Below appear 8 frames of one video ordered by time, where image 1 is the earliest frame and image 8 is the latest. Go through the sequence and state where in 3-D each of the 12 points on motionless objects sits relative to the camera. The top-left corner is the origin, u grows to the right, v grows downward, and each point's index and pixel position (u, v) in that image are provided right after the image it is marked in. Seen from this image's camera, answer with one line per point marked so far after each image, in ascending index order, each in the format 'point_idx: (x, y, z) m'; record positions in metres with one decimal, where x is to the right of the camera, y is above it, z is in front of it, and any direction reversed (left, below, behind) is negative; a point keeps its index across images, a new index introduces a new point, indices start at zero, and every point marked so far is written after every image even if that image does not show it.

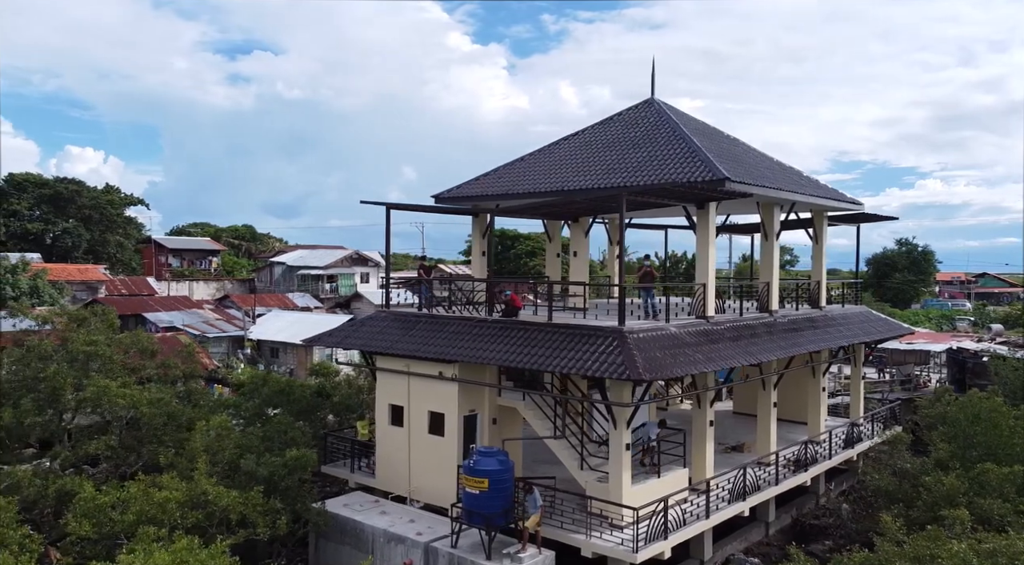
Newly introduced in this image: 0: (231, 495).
0: (-4.4, -3.5, +14.2) m
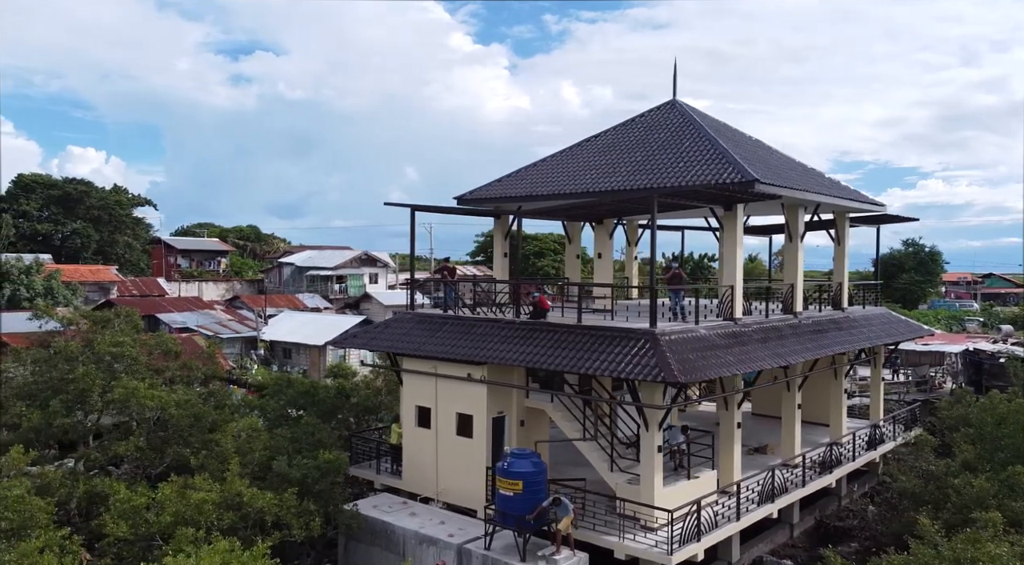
0: (-3.8, -3.5, +14.2) m
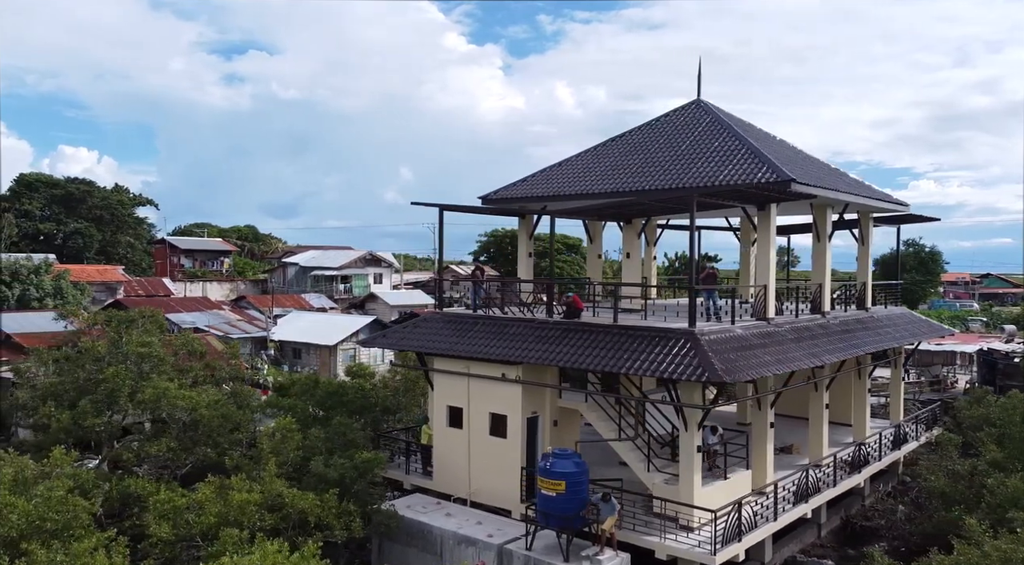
0: (-3.2, -3.5, +14.1) m
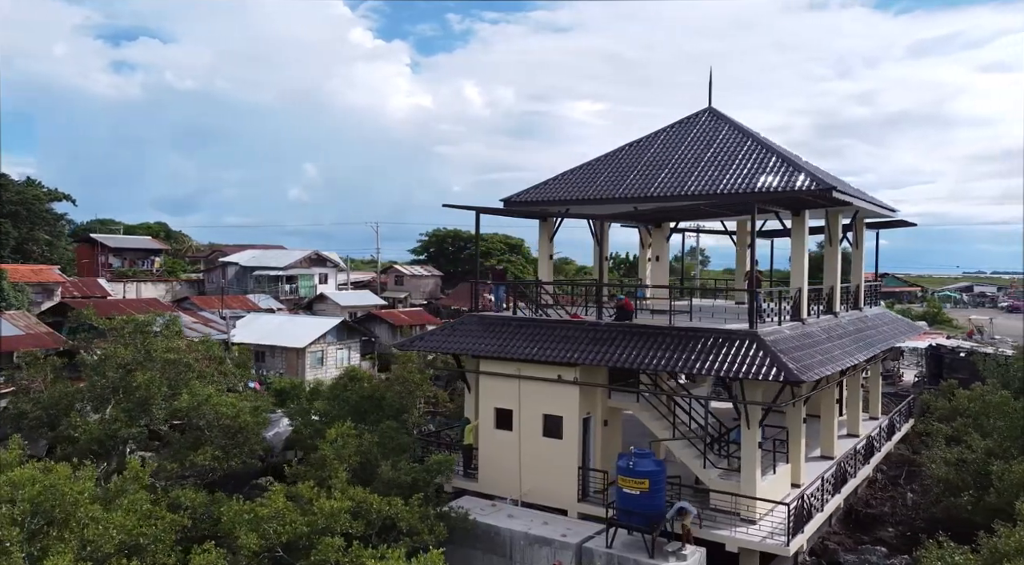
0: (-1.8, -3.6, +14.0) m
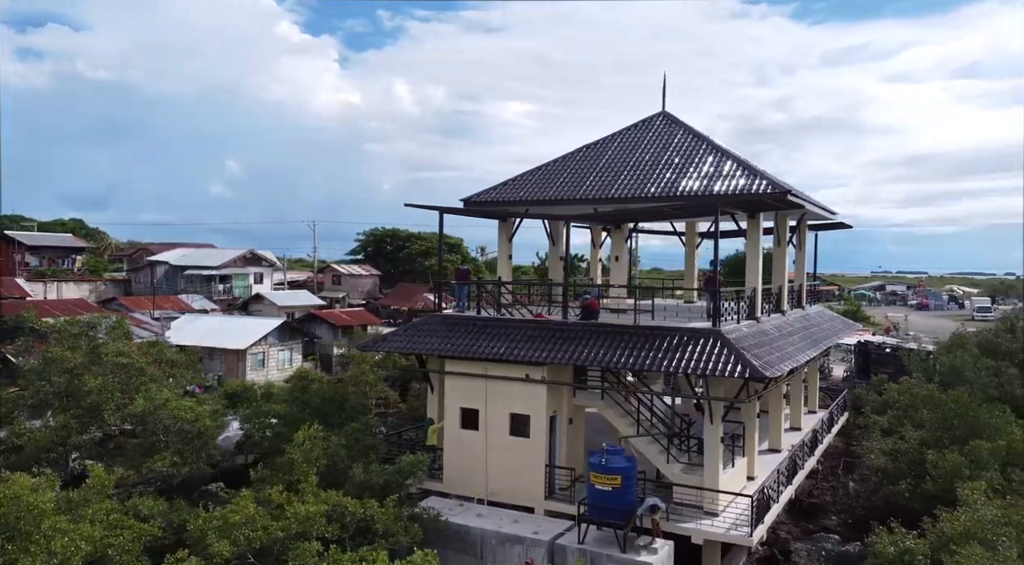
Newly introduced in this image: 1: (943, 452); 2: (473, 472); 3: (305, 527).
0: (-2.2, -3.6, +13.9) m
1: (+10.0, -3.9, +19.9) m
2: (-0.8, -3.8, +17.0) m
3: (-3.2, -3.8, +13.4) m
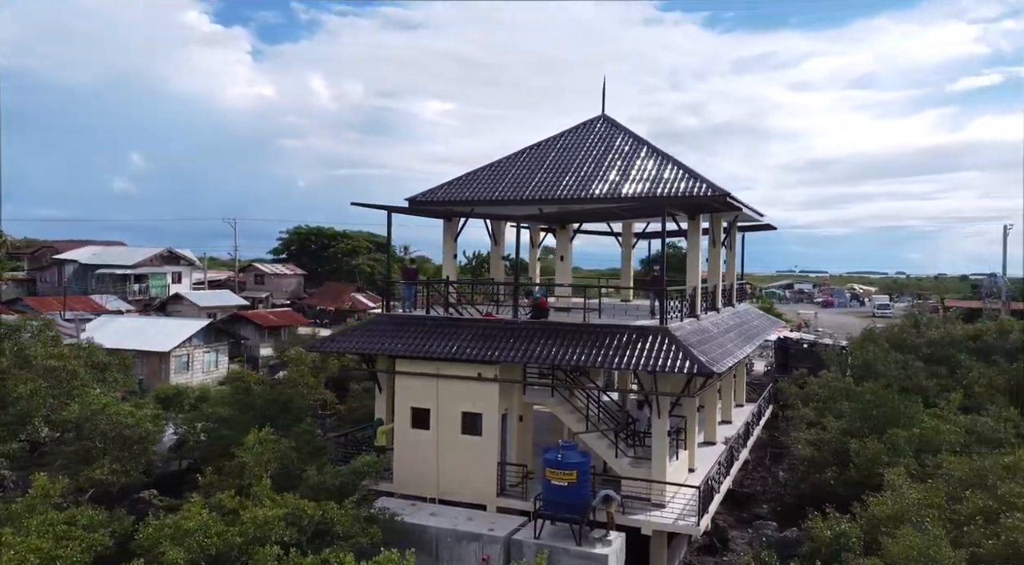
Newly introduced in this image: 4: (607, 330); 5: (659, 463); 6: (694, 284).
0: (-2.9, -3.6, +13.9) m
1: (+8.7, -3.9, +21.0) m
2: (-1.7, -3.7, +17.1) m
3: (-3.8, -3.8, +13.2) m
4: (+1.8, -0.9, +16.7) m
5: (+2.8, -3.4, +16.2) m
6: (+4.0, 0.0, +18.7) m
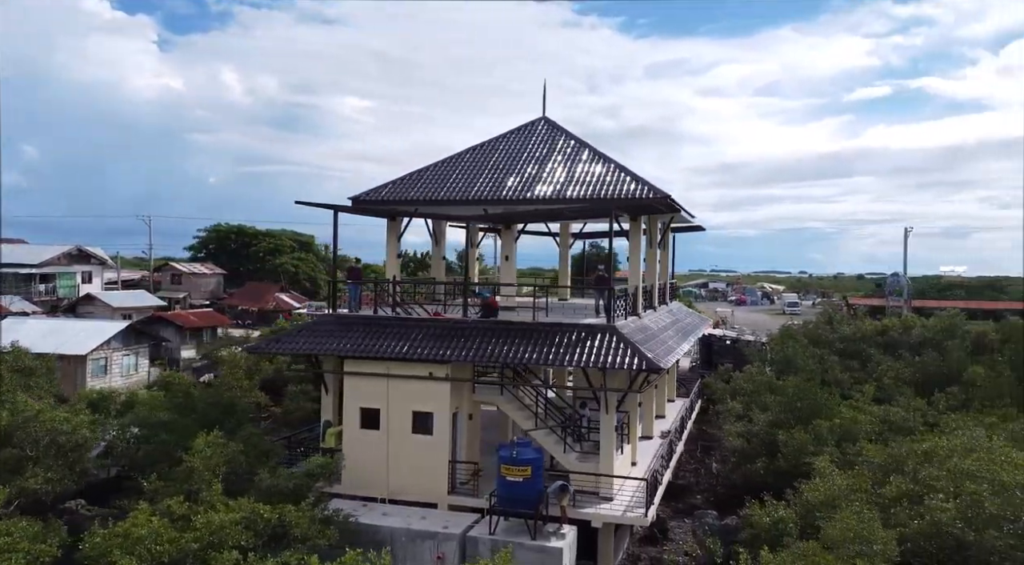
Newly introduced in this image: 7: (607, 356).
0: (-3.5, -3.6, +13.7) m
1: (+7.2, -3.8, +22.0) m
2: (-2.7, -3.7, +17.0) m
3: (-4.4, -3.8, +13.0) m
4: (+0.8, -0.9, +17.0) m
5: (+1.9, -3.4, +16.7) m
6: (+2.8, 0.0, +19.3) m
7: (+1.8, -1.4, +16.2) m
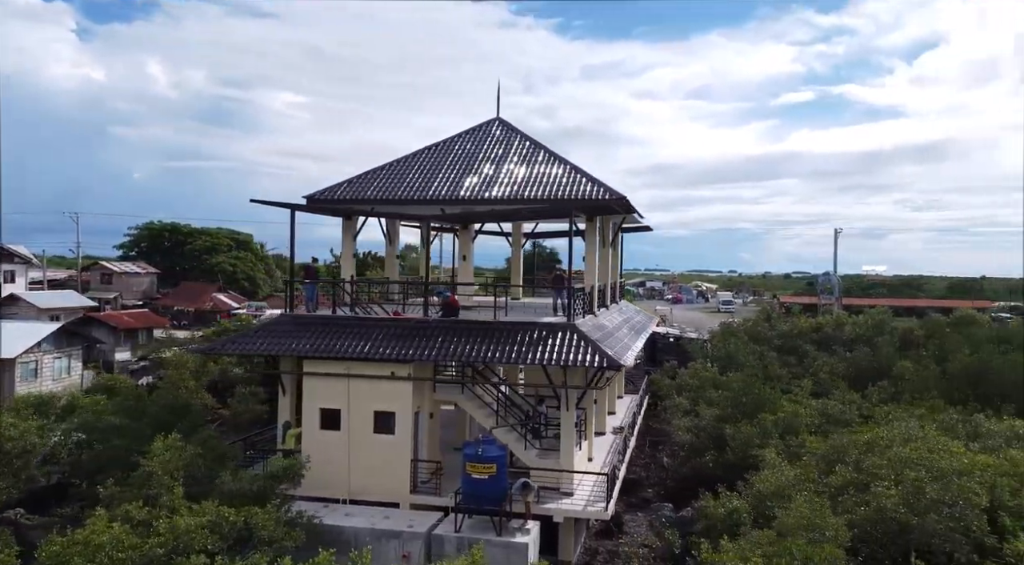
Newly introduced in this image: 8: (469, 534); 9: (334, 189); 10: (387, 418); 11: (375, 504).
0: (-4.0, -3.6, +13.5) m
1: (+6.0, -3.8, +22.7) m
2: (-3.5, -3.7, +16.9) m
3: (-4.8, -3.8, +12.7) m
4: (+0.1, -0.9, +17.2) m
5: (+1.1, -3.4, +16.9) m
6: (+1.8, 0.0, +19.6) m
7: (+1.1, -1.4, +16.4) m
8: (-0.7, -4.4, +15.0) m
9: (-4.1, +2.2, +19.8) m
10: (-2.5, -2.6, +16.8) m
11: (-2.7, -4.3, +16.7) m
